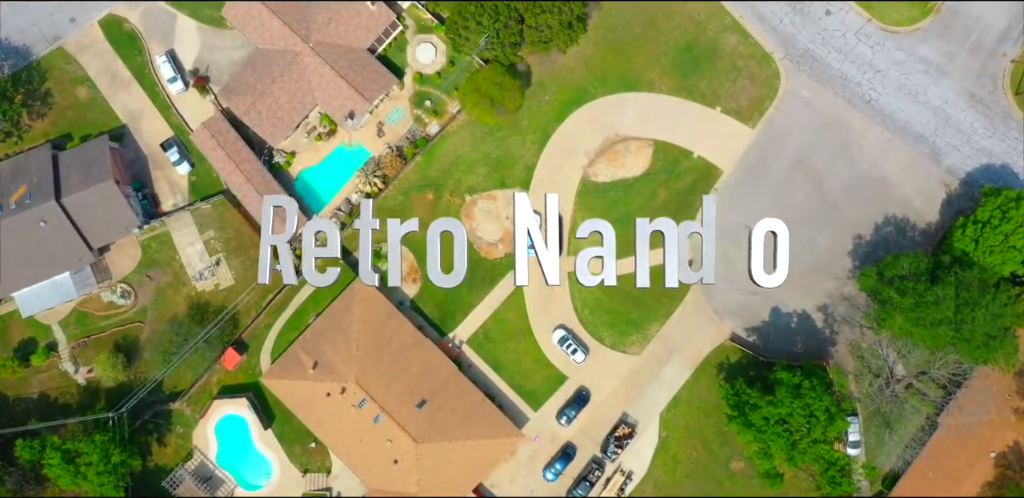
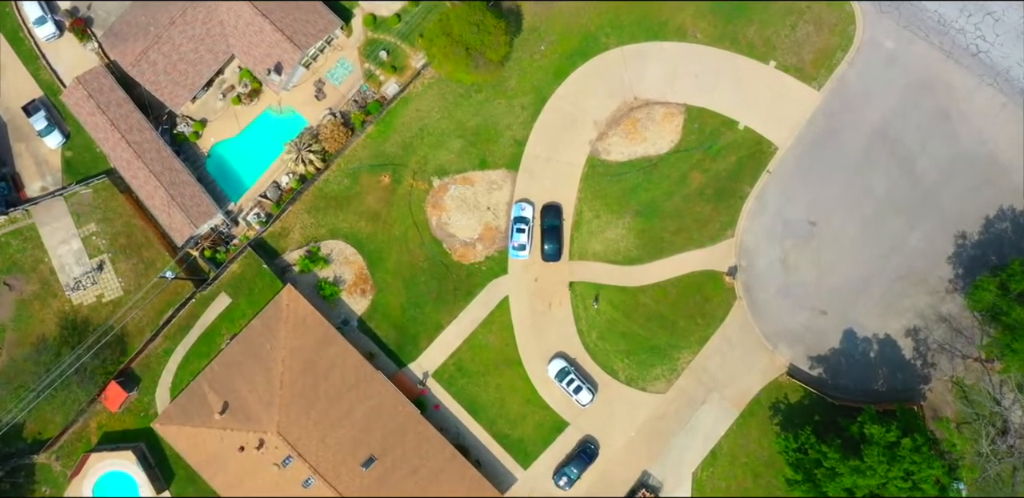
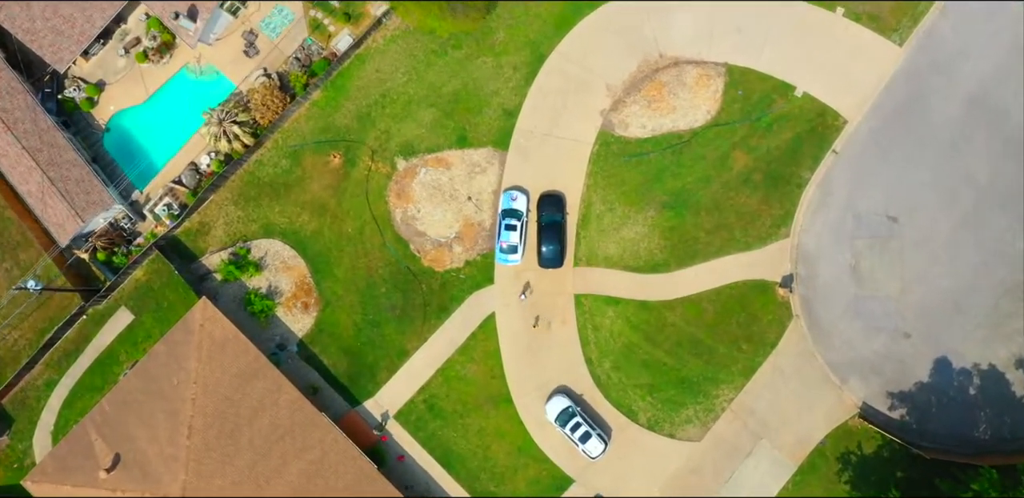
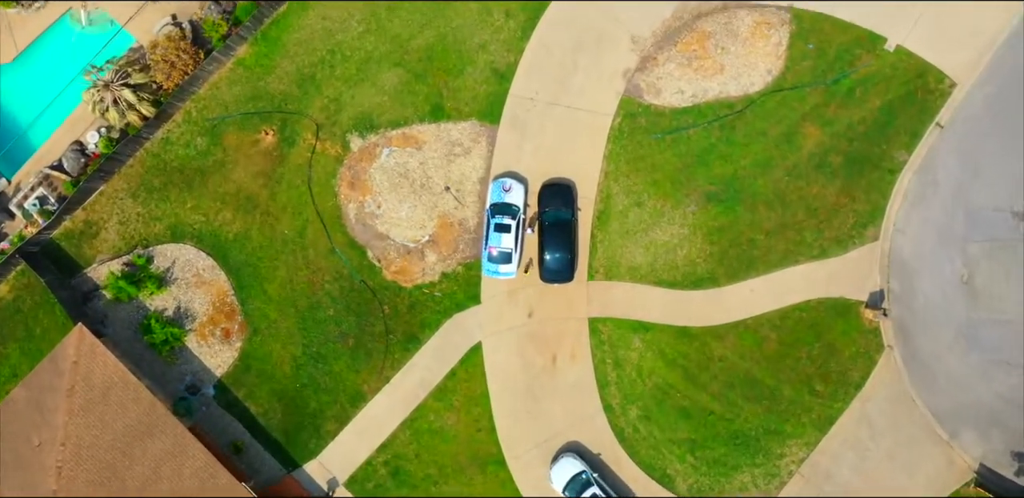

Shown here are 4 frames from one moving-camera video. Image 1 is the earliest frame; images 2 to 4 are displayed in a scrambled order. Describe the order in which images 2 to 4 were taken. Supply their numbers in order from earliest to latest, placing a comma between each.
2, 3, 4
